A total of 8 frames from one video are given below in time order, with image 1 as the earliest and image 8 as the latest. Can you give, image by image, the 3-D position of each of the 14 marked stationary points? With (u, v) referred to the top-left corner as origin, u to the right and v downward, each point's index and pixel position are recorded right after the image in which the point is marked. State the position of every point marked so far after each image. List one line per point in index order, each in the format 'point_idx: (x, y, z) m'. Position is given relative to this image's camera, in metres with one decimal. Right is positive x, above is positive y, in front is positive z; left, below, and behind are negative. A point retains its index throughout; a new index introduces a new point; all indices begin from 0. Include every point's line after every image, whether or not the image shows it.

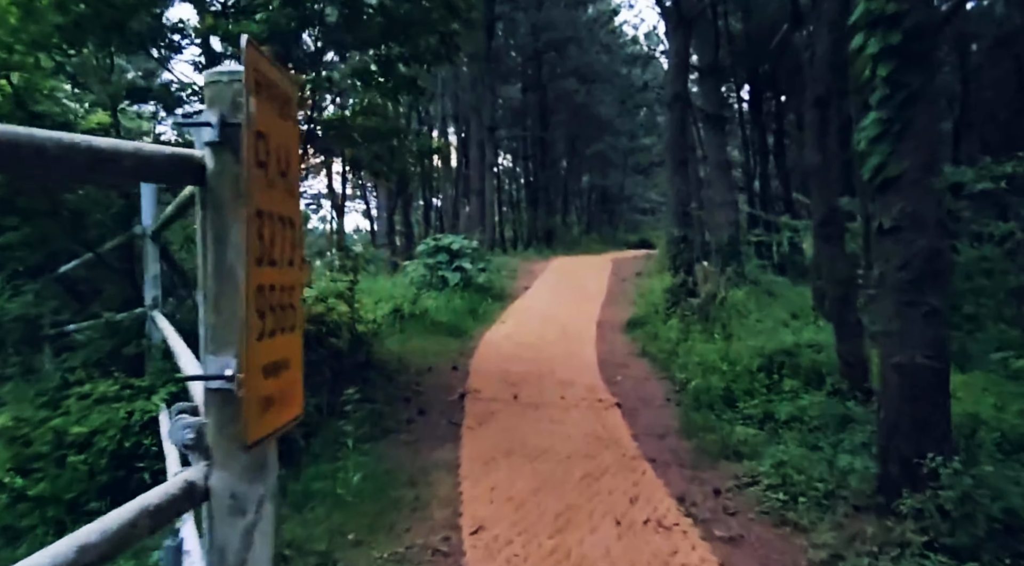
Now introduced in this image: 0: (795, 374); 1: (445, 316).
0: (+3.2, -1.1, +7.9) m
1: (-1.2, -0.6, +12.0) m
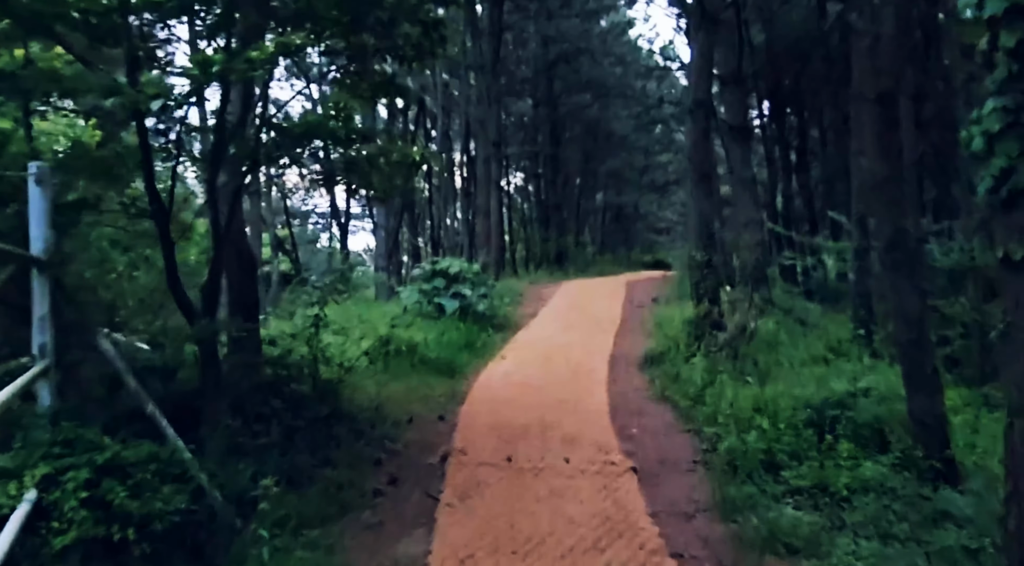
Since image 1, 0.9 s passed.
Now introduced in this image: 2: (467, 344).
0: (+3.2, -1.4, +6.4) m
1: (-1.2, -1.1, +10.6) m
2: (-0.8, -1.0, +11.5) m
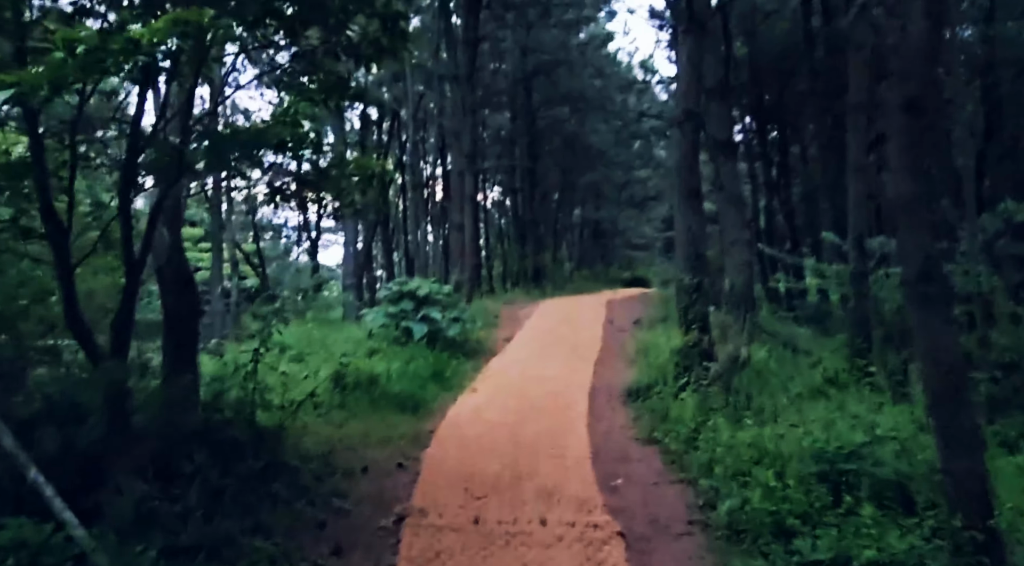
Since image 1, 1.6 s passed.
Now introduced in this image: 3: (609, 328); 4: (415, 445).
0: (+2.9, -1.7, +5.6) m
1: (-1.6, -1.4, +9.6) m
2: (-1.2, -1.4, +10.5) m
3: (+2.2, -1.0, +15.3) m
4: (-1.1, -1.8, +7.9) m
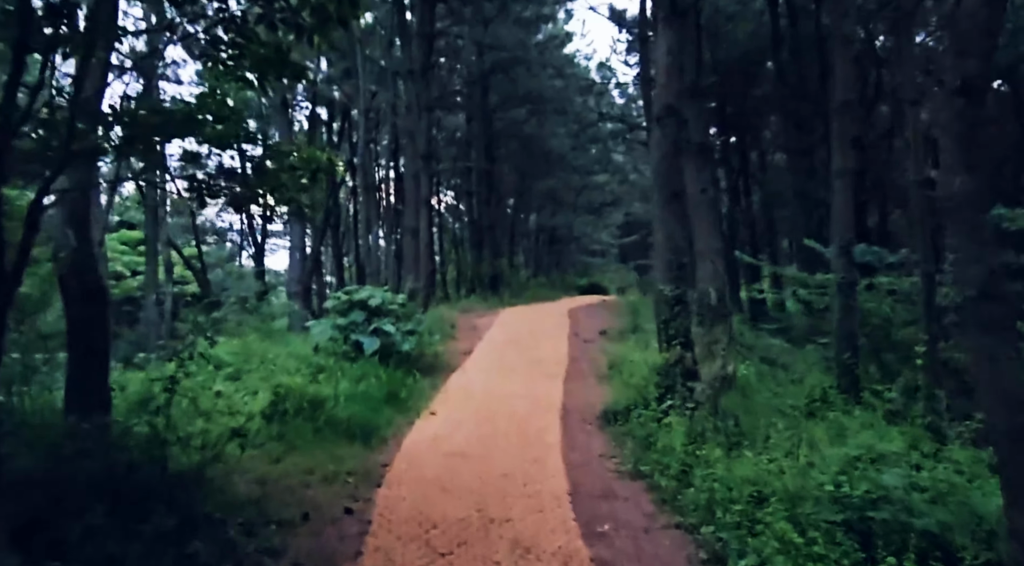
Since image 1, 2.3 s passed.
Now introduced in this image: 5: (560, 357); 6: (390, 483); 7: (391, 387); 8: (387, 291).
0: (+2.7, -1.8, +4.7) m
1: (-2.0, -1.5, +8.5) m
2: (-1.7, -1.5, +9.4) m
3: (+1.3, -1.2, +14.4) m
4: (-1.4, -2.0, +6.8) m
5: (+0.9, -1.4, +12.5) m
6: (-1.2, -1.9, +6.7) m
7: (-1.7, -1.4, +9.6) m
8: (-2.1, -0.1, +11.7) m
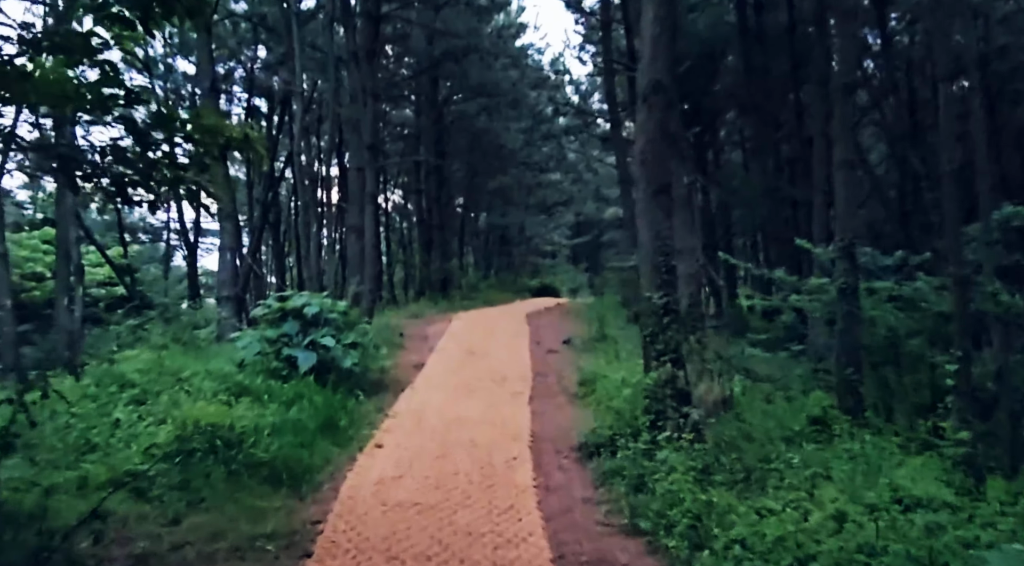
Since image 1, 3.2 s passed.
0: (+2.6, -1.9, +3.5) m
1: (-2.4, -1.6, +6.9) m
2: (-2.1, -1.6, +7.8) m
3: (+0.5, -1.3, +13.1) m
4: (-1.7, -2.0, +5.3) m
5: (+0.2, -1.4, +11.1) m
6: (-1.4, -2.0, +5.2) m
7: (-2.2, -1.5, +8.1) m
8: (-2.8, -0.2, +10.1) m
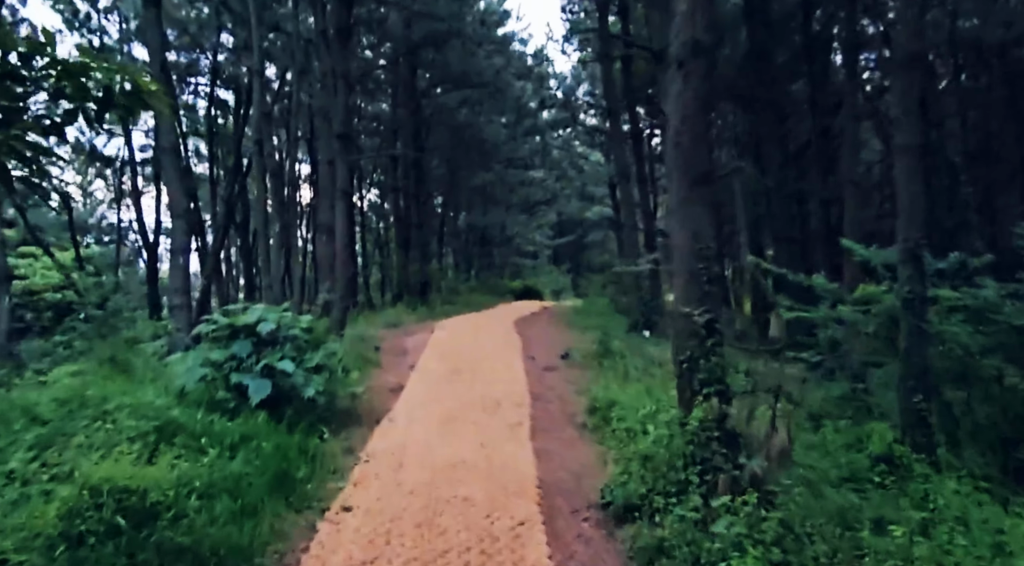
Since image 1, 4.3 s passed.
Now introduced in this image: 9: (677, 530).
0: (+2.8, -2.0, +2.0) m
1: (-2.3, -1.7, +5.2) m
2: (-2.1, -1.7, +6.1) m
3: (+0.4, -1.4, +11.5) m
4: (-1.6, -2.2, +3.6) m
5: (+0.1, -1.5, +9.5) m
6: (-1.3, -2.1, +3.5) m
7: (-2.1, -1.6, +6.4) m
8: (-2.8, -0.4, +8.4) m
9: (+1.3, -1.8, +5.2) m
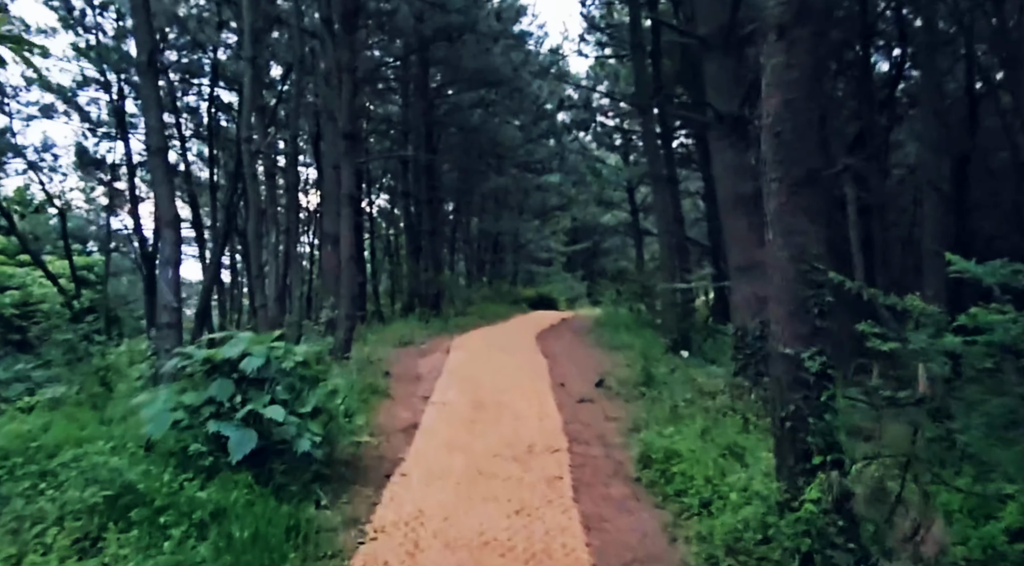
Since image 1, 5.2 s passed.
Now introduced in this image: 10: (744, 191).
0: (+3.1, -2.2, +0.5) m
1: (-2.0, -2.0, +3.8) m
2: (-1.7, -2.0, +4.7) m
3: (+0.8, -1.7, +10.0) m
4: (-1.2, -2.4, +2.2) m
5: (+0.5, -1.8, +8.0) m
6: (-1.0, -2.4, +2.1) m
7: (-1.8, -1.9, +5.0) m
8: (-2.4, -0.6, +7.0) m
9: (+1.6, -2.0, +3.7) m
10: (+3.6, +1.4, +10.5) m
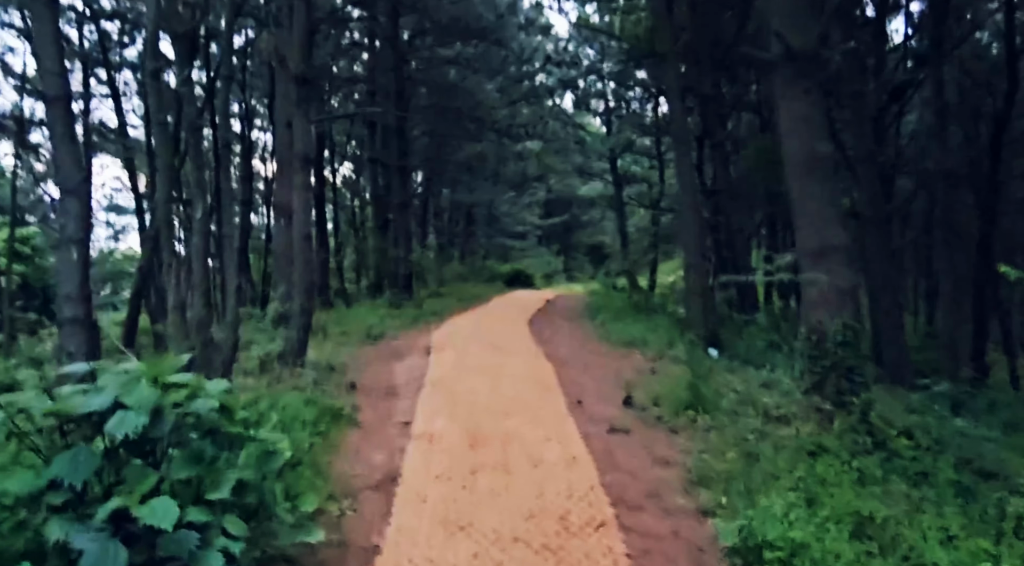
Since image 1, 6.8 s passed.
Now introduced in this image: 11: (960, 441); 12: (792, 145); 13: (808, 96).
0: (+3.6, -2.5, -1.8) m
1: (-1.6, -2.1, +1.3) m
2: (-1.4, -2.1, +2.2) m
3: (+0.9, -1.6, +7.6) m
4: (-0.8, -2.6, -0.3) m
5: (+0.7, -1.8, +5.6) m
6: (-0.5, -2.6, -0.3) m
7: (-1.5, -2.0, +2.5) m
8: (-2.2, -0.6, +4.4) m
9: (+2.0, -2.2, +1.4) m
10: (+3.6, +1.6, +8.1) m
11: (+5.1, -1.5, +7.6) m
12: (+3.3, +1.6, +8.2) m
13: (+3.5, +2.2, +8.0) m
